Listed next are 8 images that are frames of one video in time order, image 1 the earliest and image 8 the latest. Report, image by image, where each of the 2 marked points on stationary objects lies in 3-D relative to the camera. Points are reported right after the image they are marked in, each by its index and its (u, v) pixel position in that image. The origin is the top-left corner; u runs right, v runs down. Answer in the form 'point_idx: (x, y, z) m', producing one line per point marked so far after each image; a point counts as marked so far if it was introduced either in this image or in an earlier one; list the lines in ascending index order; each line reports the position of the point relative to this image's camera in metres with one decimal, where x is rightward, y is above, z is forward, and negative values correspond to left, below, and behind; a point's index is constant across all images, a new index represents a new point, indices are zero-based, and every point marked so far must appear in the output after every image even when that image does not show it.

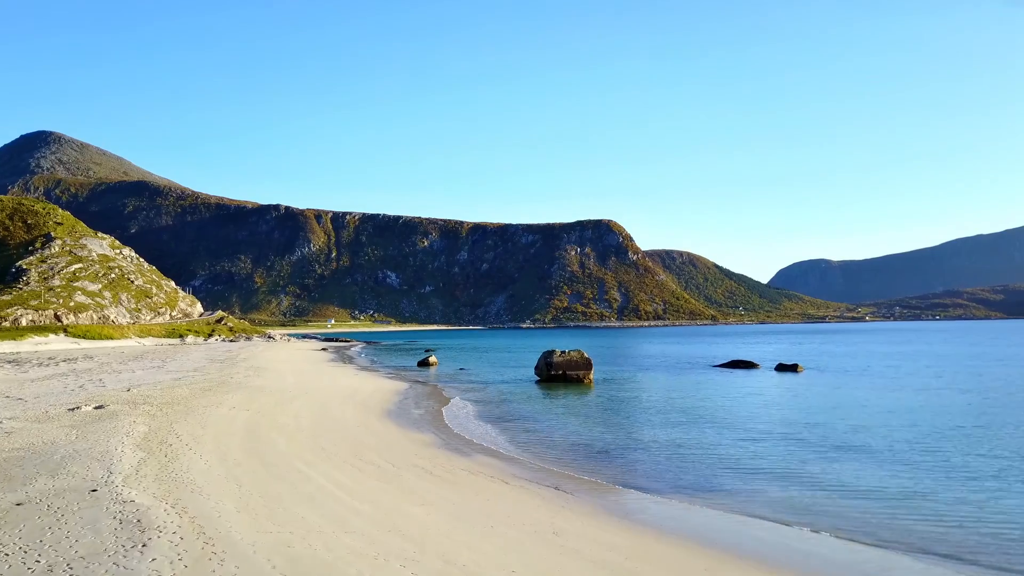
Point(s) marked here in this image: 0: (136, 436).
0: (-10.4, -4.1, +16.8) m
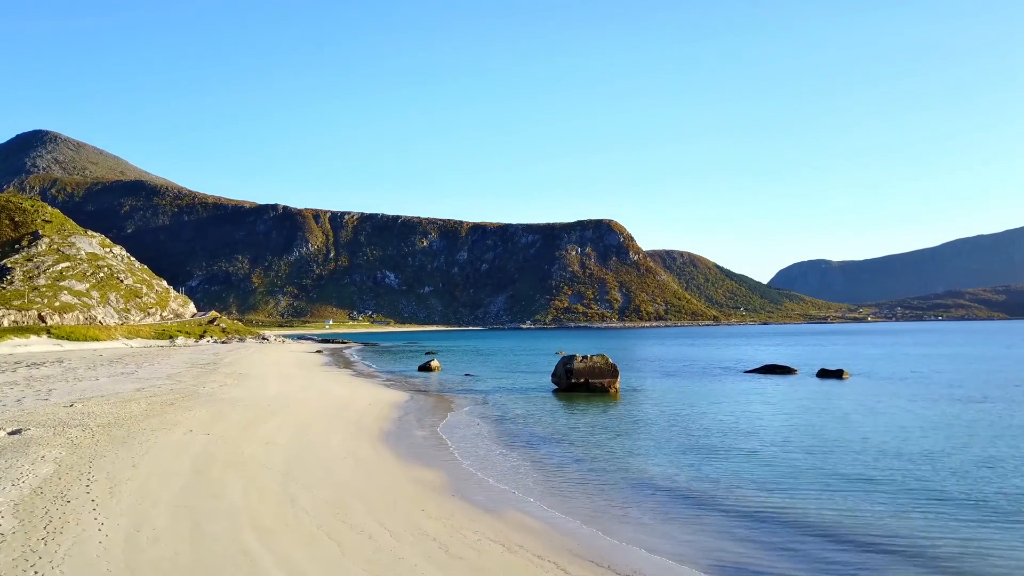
0: (-9.5, -3.8, +11.9) m
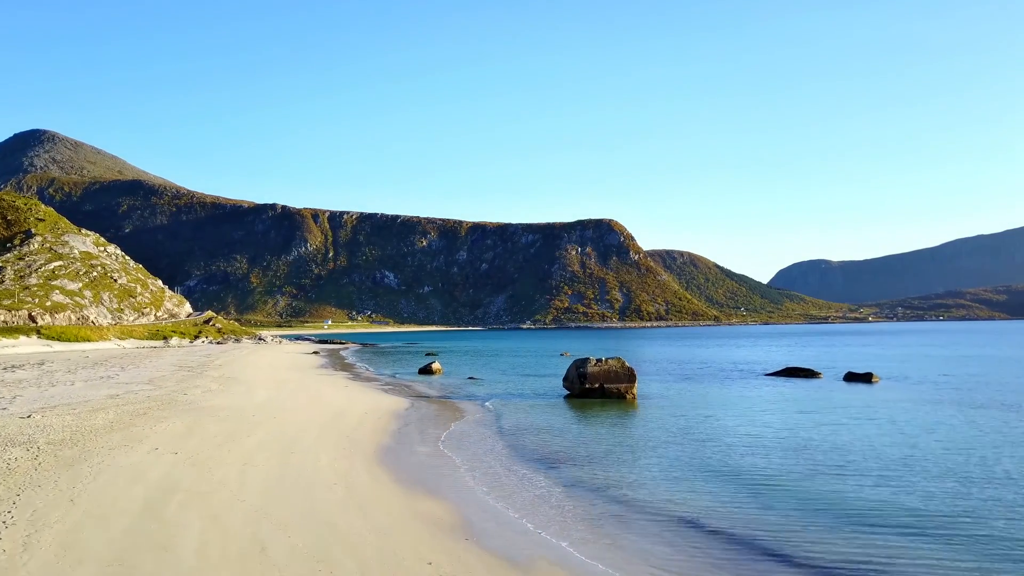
0: (-9.0, -3.7, +9.2) m
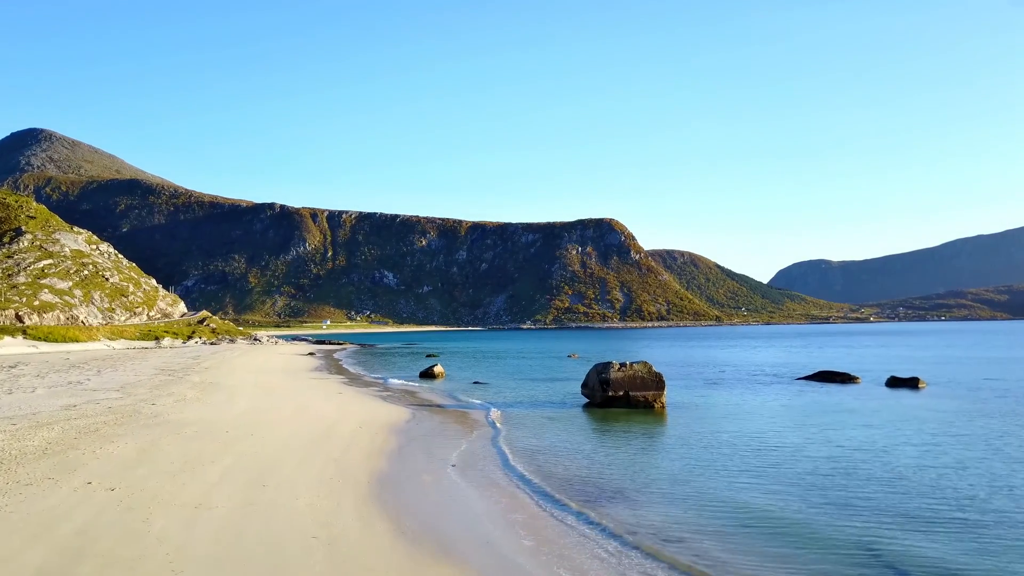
0: (-8.3, -3.5, +5.7) m
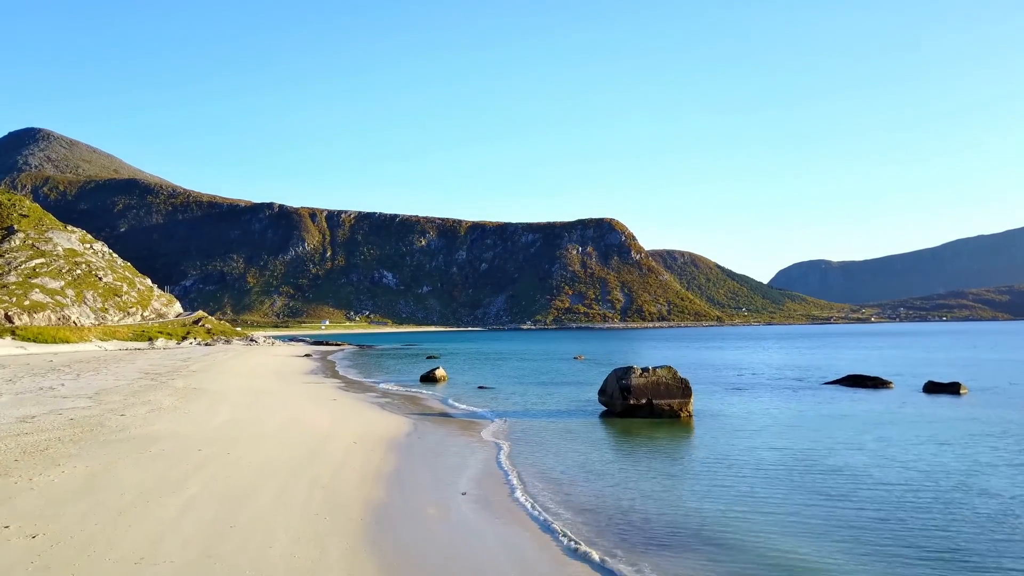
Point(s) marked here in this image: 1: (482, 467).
0: (-7.8, -3.3, +3.0) m
1: (-0.8, -5.1, +17.3) m
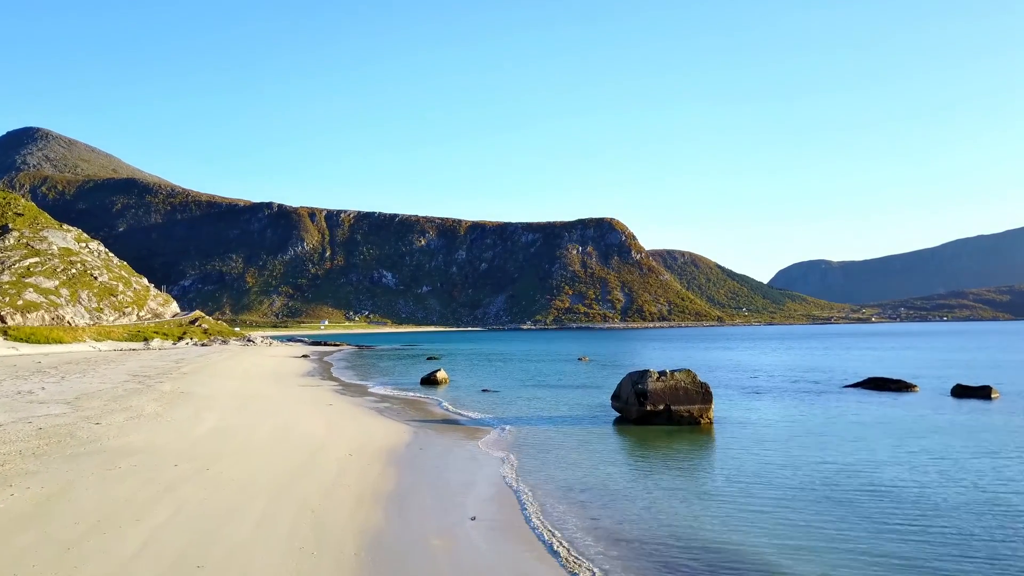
0: (-7.5, -3.2, +1.2) m
1: (-0.5, -5.0, +15.5) m
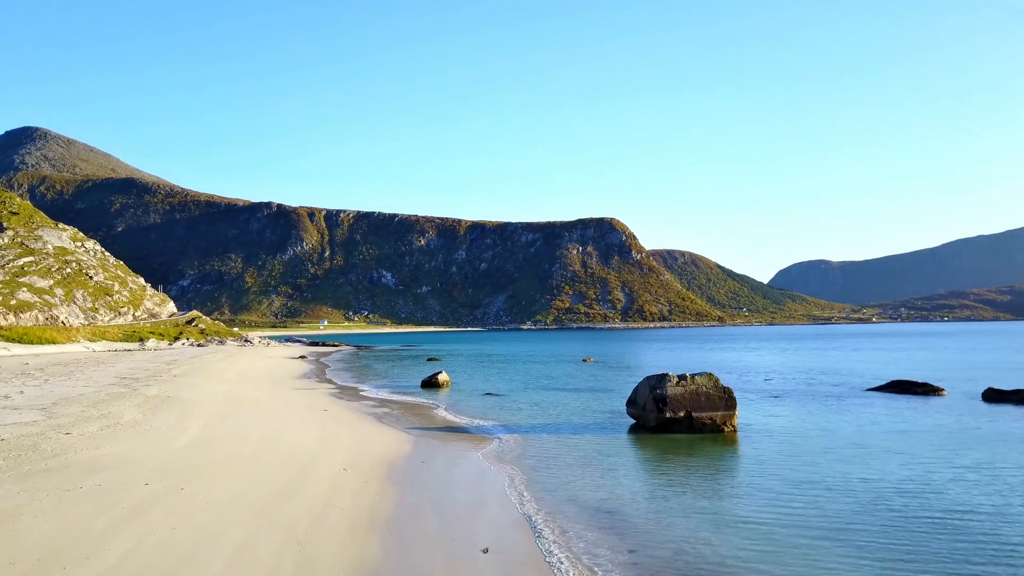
0: (-7.1, -3.1, -0.5) m
1: (-0.2, -4.9, +13.7) m
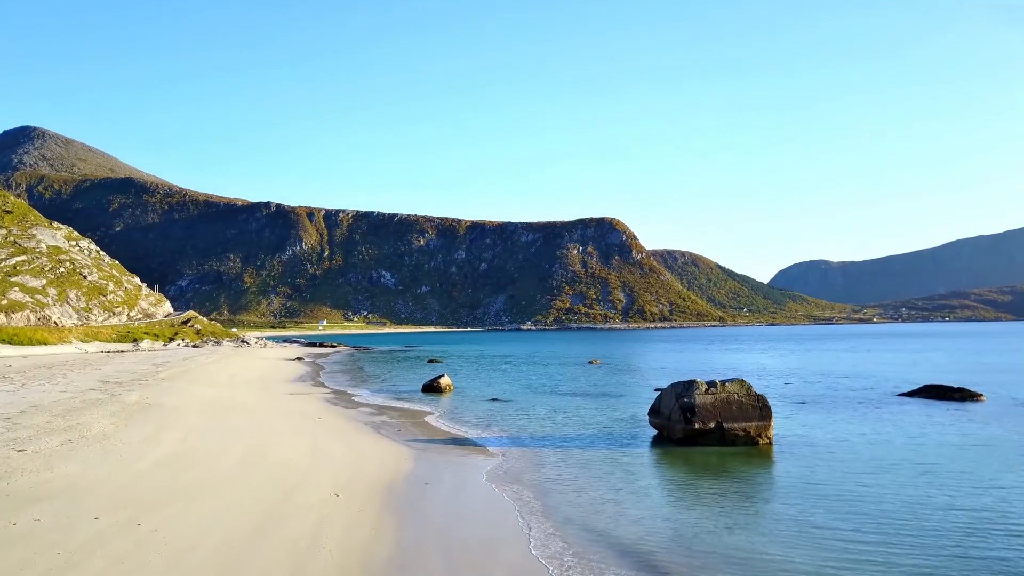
0: (-6.7, -3.1, -2.7) m
1: (+0.2, -4.8, +11.5) m
